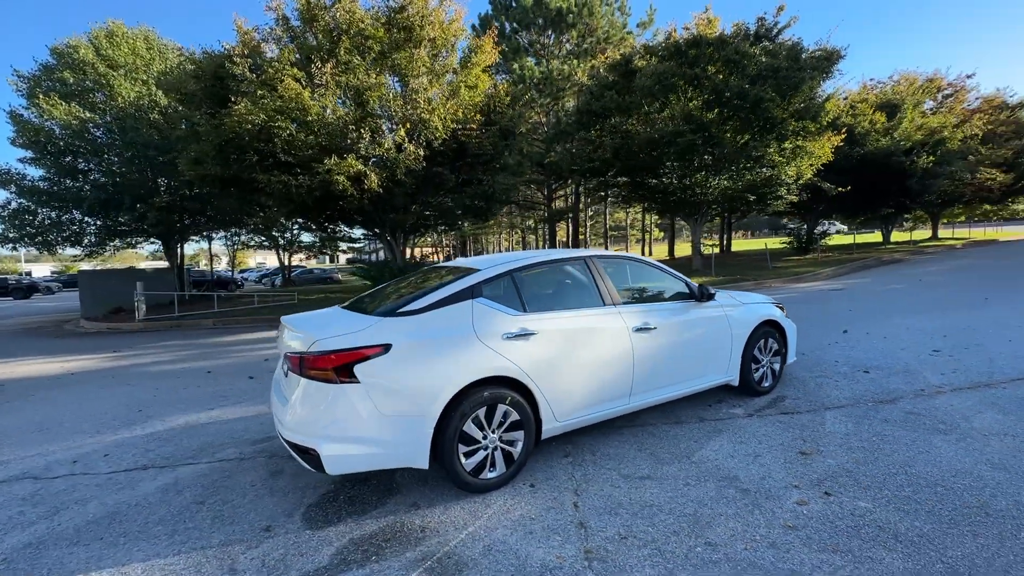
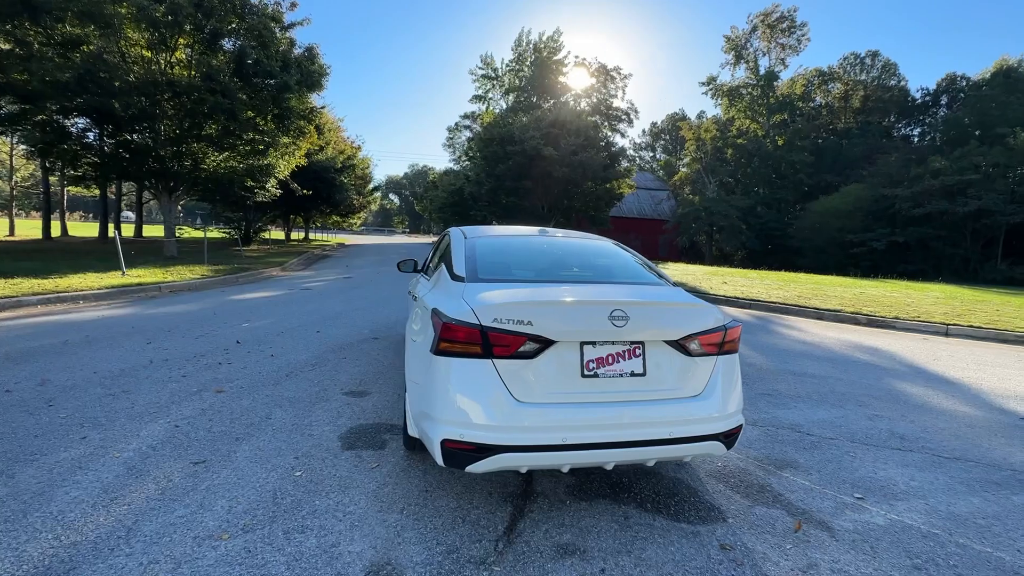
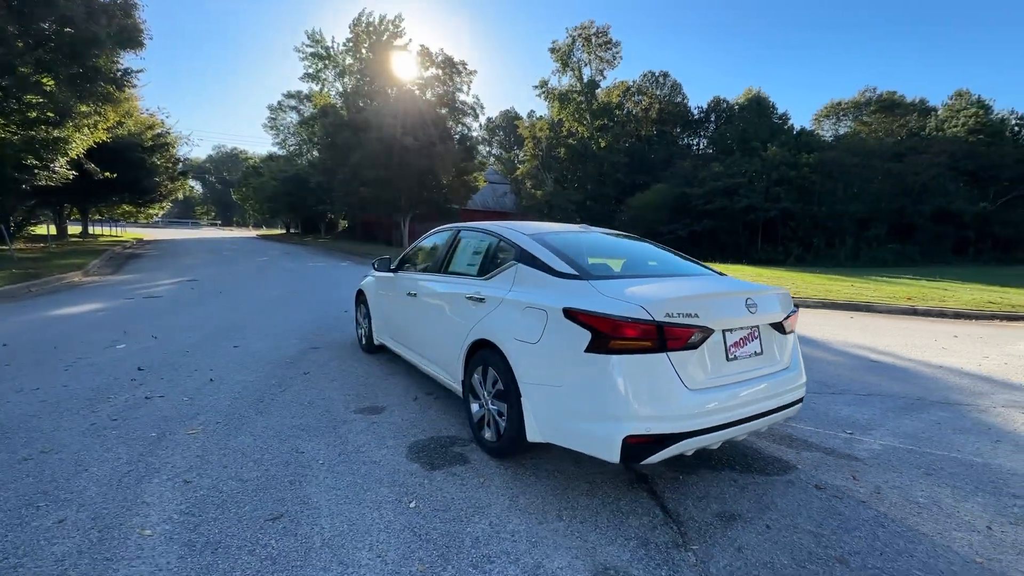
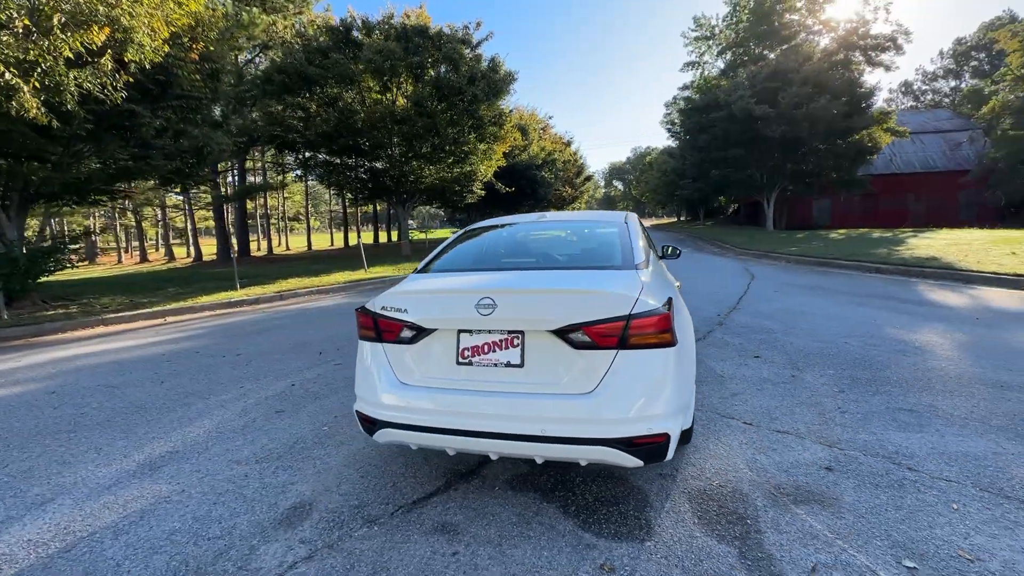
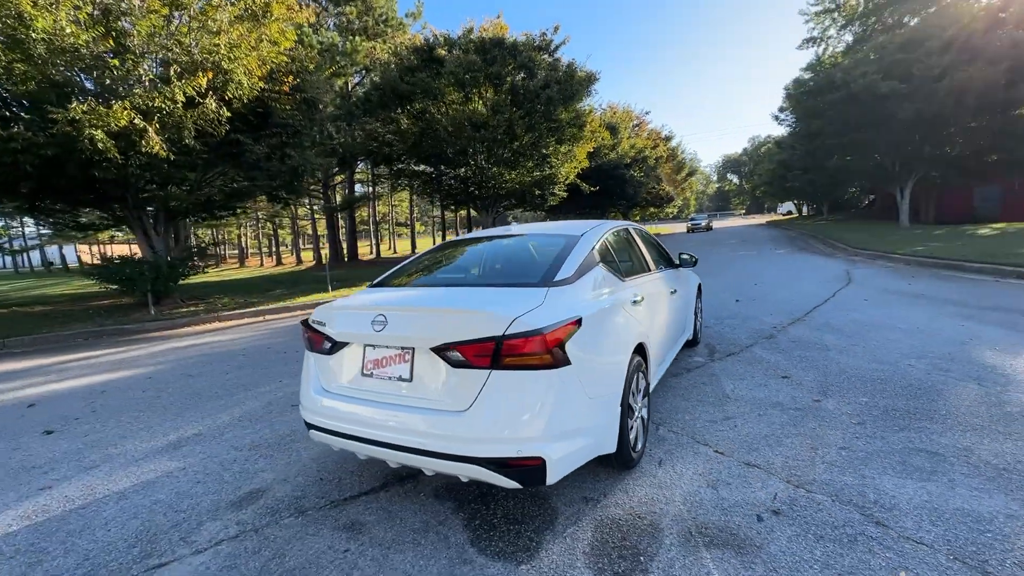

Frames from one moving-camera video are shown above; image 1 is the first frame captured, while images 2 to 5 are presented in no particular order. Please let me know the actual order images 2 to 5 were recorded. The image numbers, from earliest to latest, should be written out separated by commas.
5, 4, 2, 3
